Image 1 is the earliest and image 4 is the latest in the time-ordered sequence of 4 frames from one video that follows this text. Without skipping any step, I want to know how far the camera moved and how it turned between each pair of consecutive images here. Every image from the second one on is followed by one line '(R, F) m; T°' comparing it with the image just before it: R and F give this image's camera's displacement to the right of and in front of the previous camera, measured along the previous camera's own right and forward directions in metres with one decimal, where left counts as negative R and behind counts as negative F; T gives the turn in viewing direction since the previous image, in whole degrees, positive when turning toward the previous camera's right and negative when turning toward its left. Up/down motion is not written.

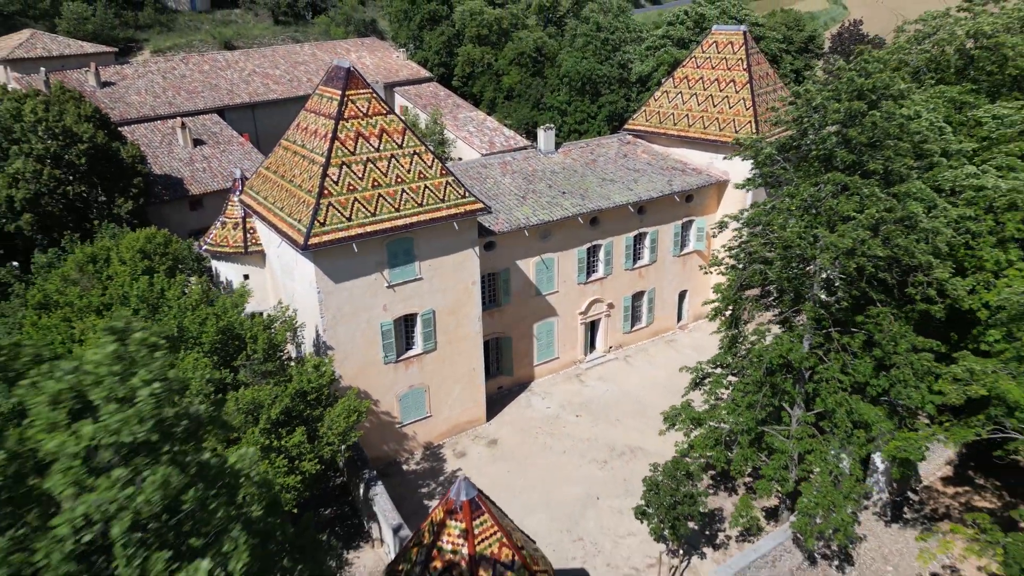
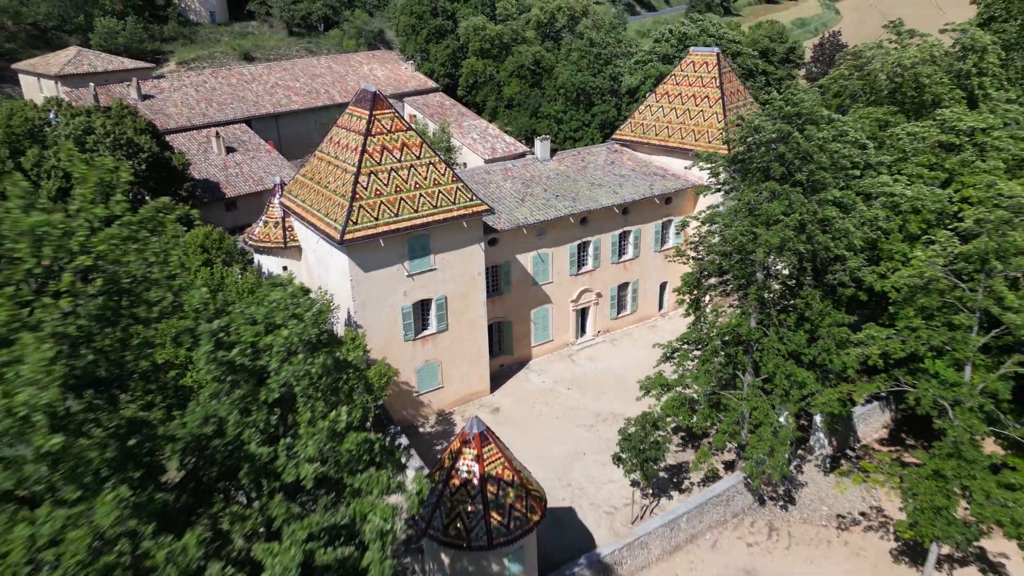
(0.0, -3.7) m; 0°
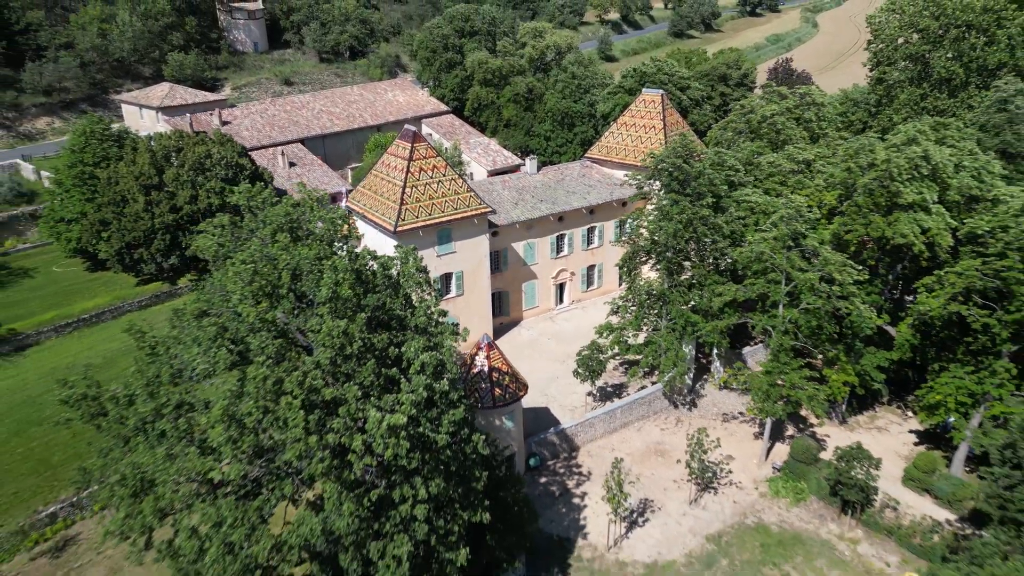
(+0.1, -11.0) m; 0°
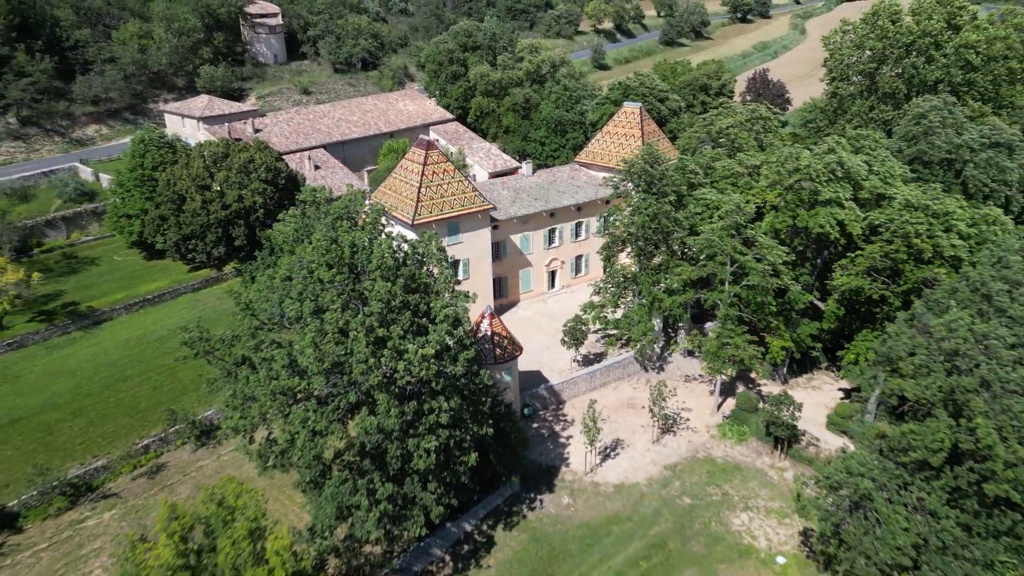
(+0.1, -6.6) m; 0°
